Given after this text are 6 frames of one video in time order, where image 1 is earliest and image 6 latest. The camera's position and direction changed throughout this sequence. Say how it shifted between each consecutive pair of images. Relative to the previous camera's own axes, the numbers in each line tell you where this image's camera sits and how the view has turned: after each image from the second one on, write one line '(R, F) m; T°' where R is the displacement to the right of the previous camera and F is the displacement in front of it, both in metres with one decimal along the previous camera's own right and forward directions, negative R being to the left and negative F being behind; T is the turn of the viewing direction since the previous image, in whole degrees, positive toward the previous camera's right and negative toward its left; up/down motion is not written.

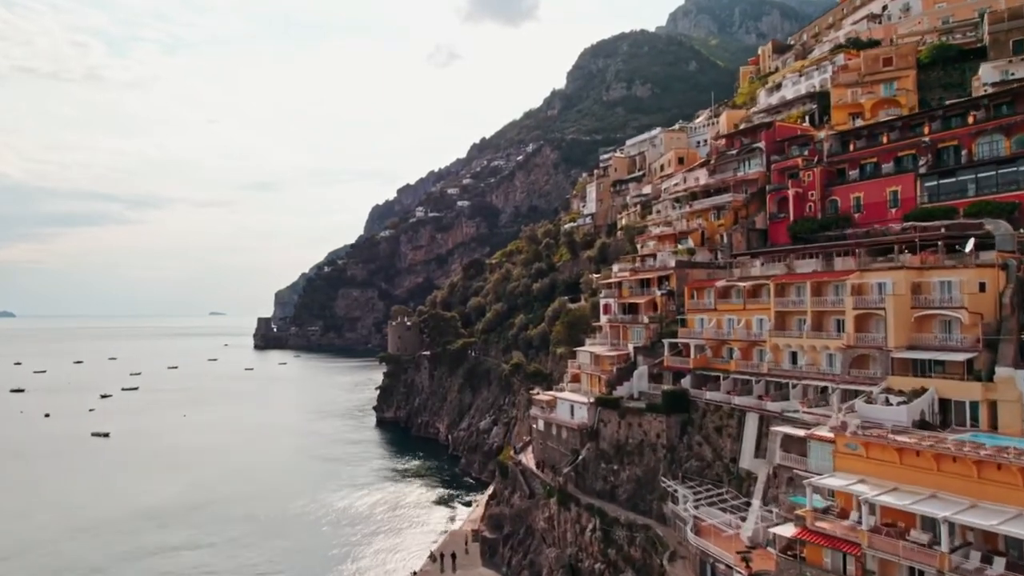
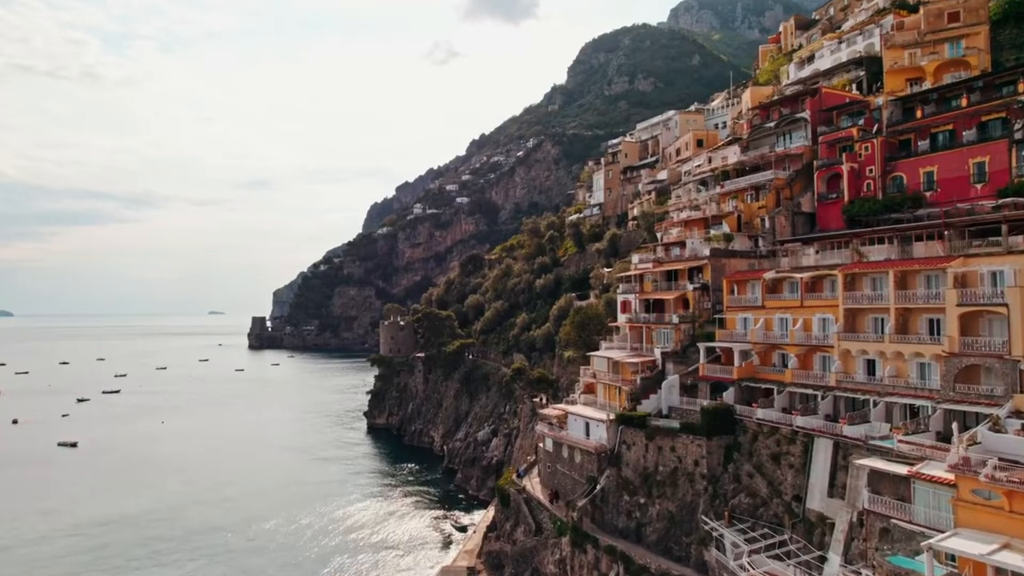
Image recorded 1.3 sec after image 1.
(-0.1, +7.4) m; 0°
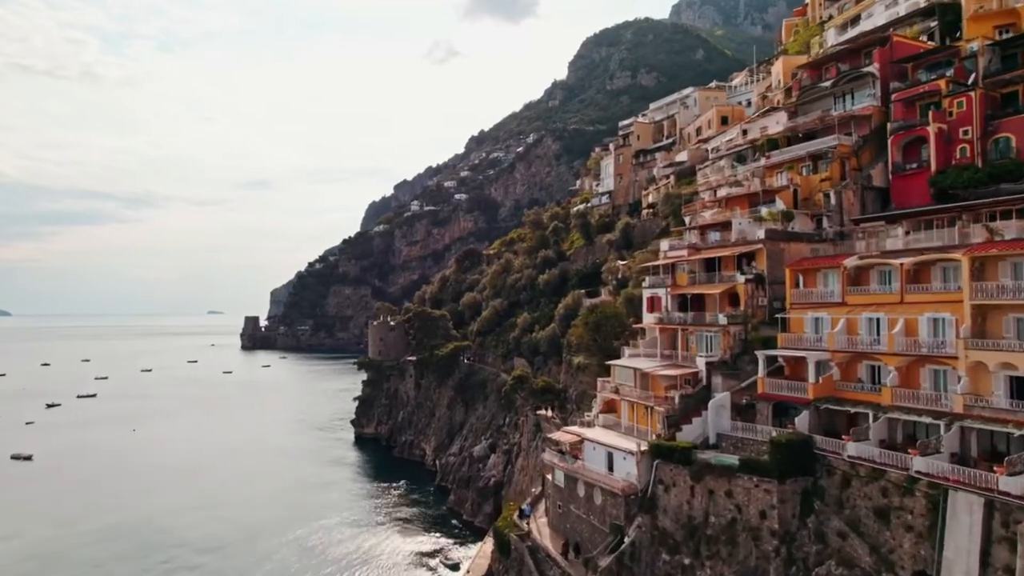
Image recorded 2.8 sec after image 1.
(0.0, +8.1) m; 0°
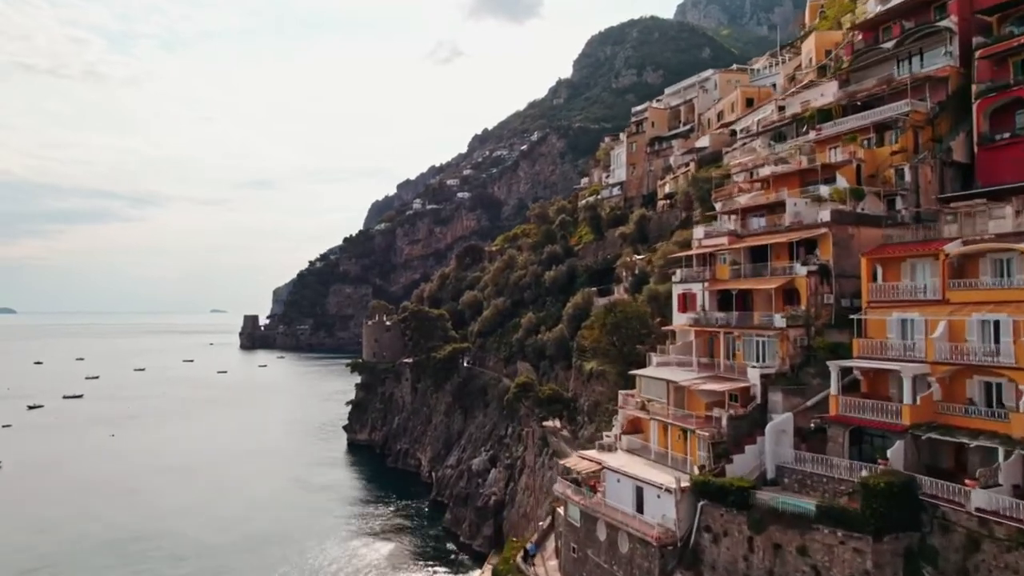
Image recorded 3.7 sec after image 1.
(-0.1, +5.7) m; 0°
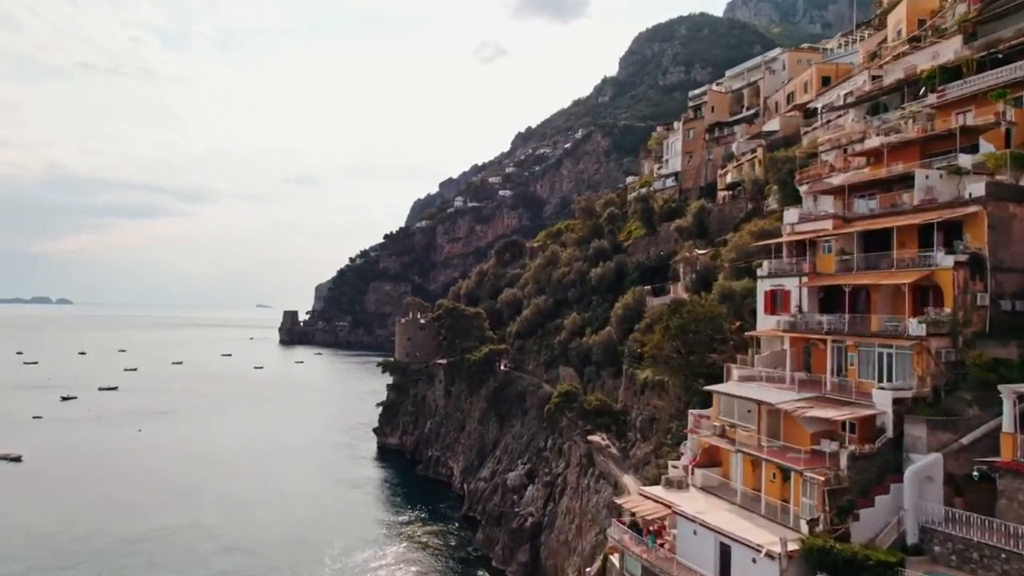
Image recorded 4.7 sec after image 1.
(-0.2, +5.3) m; -3°
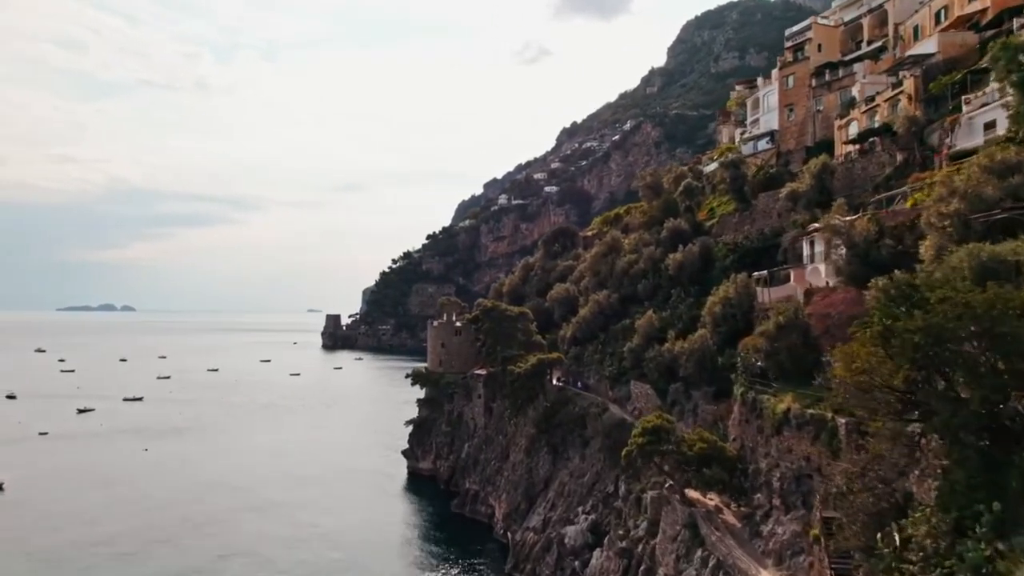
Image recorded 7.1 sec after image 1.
(-0.5, +13.2) m; -4°
